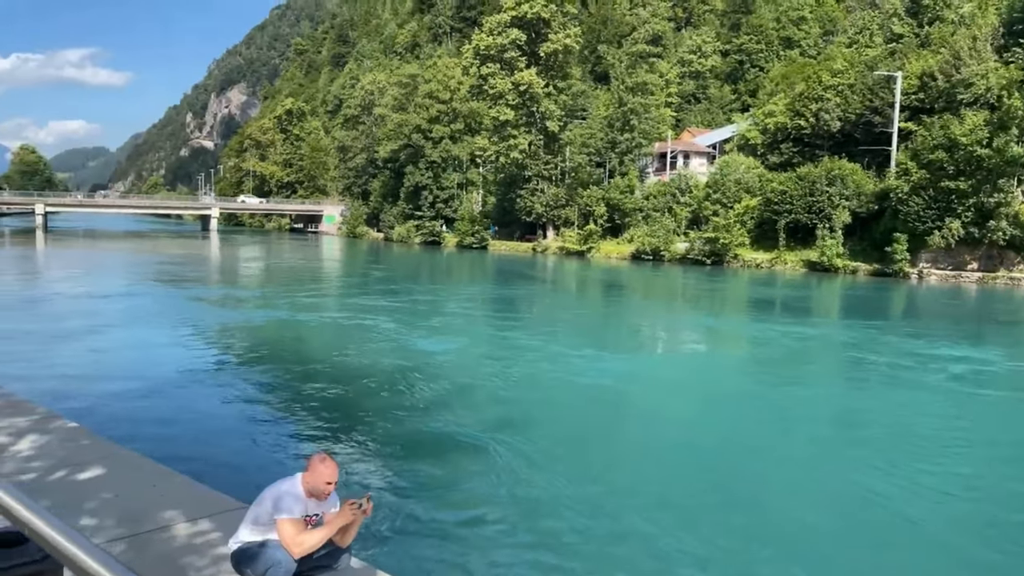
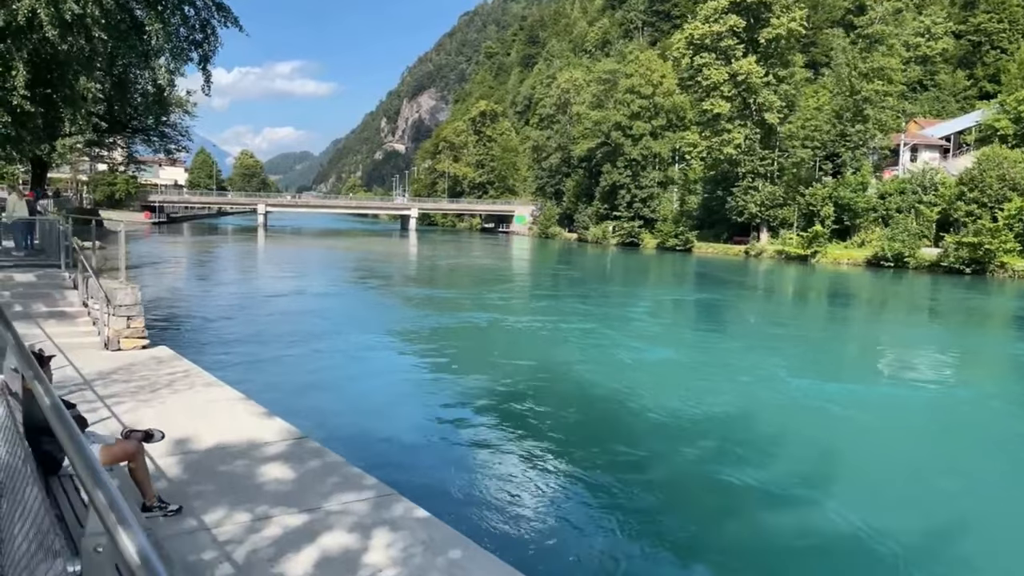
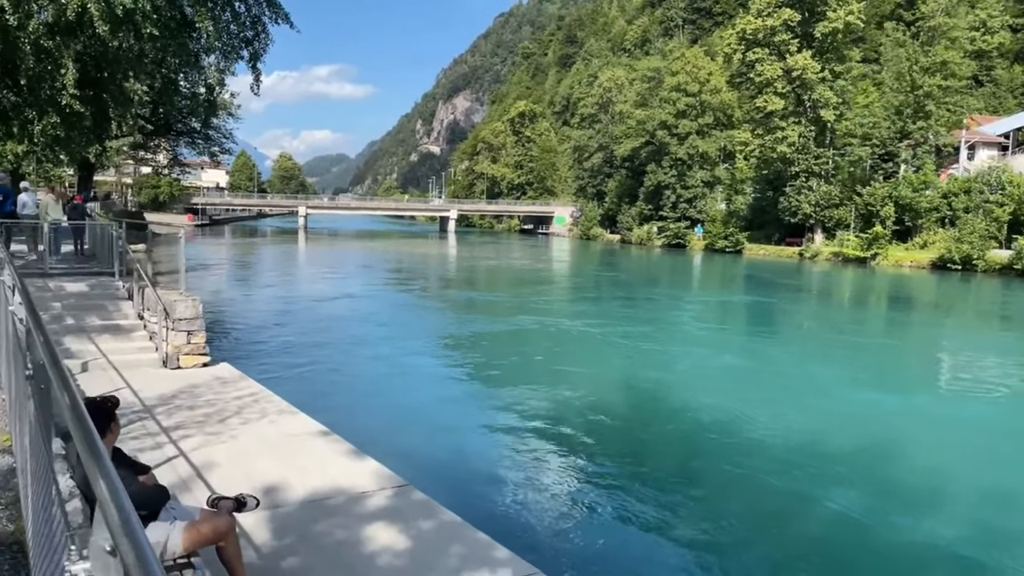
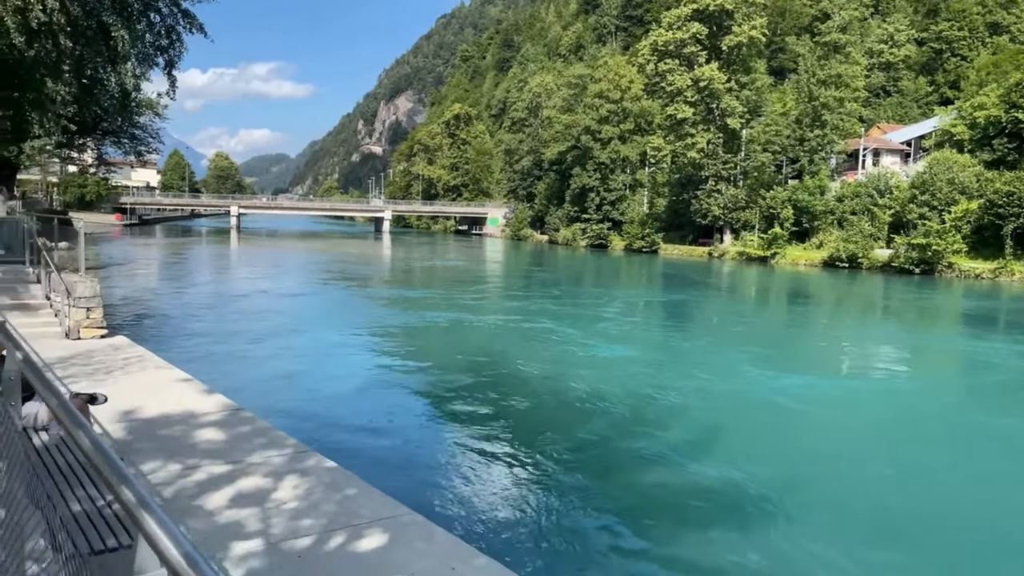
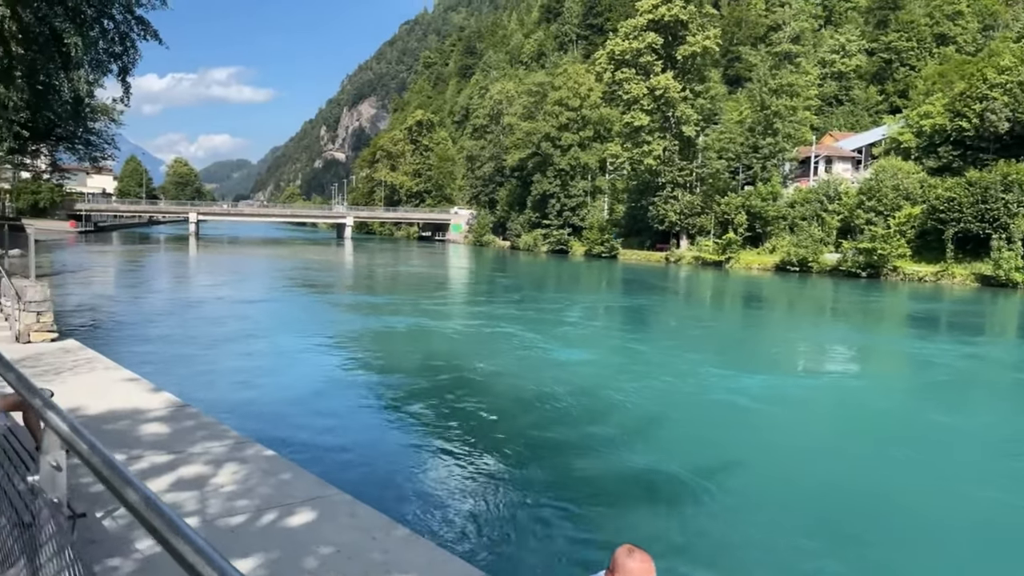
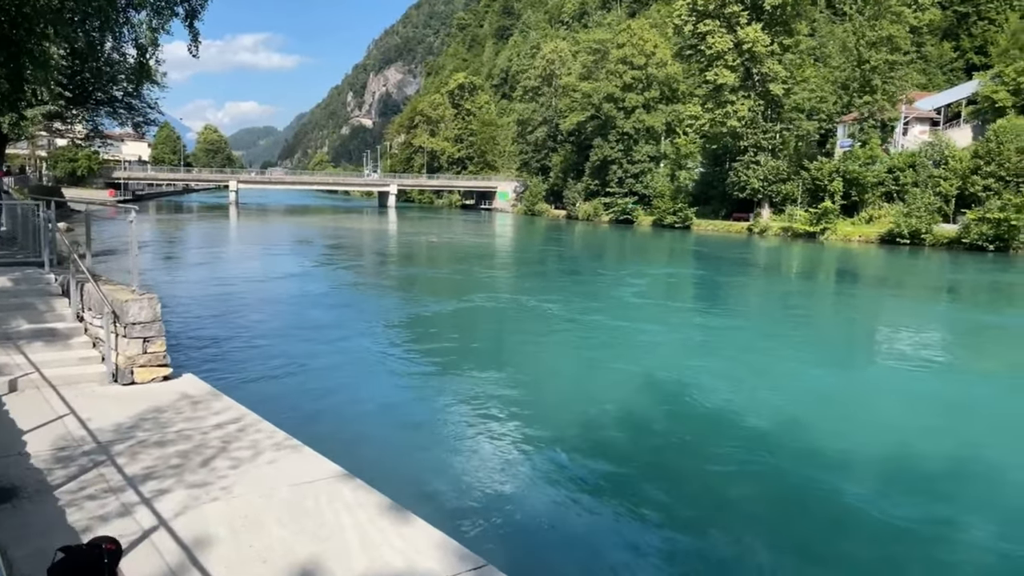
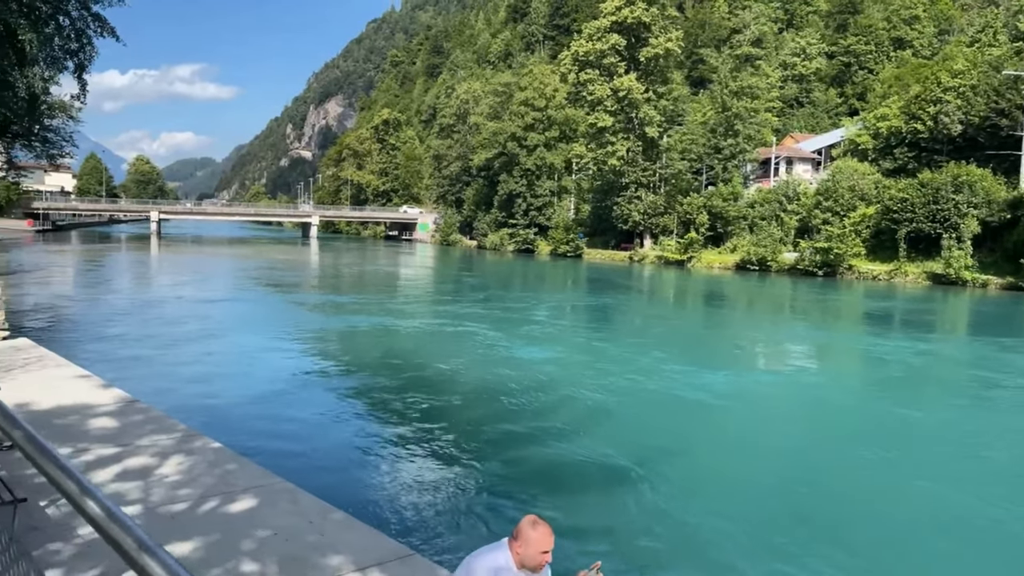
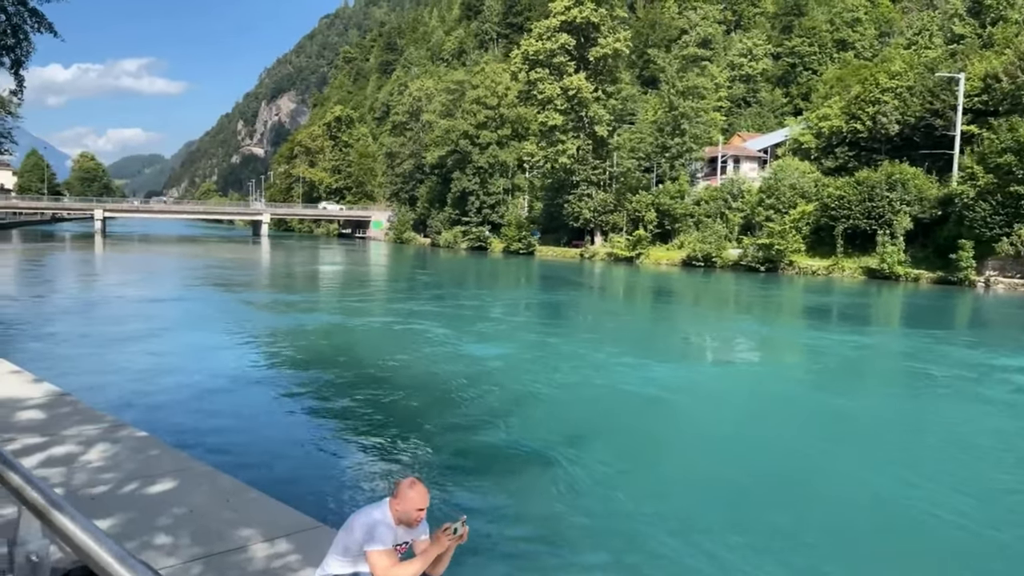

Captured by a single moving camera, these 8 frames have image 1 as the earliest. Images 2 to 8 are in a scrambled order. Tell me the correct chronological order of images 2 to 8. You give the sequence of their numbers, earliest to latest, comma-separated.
8, 7, 5, 4, 2, 3, 6
